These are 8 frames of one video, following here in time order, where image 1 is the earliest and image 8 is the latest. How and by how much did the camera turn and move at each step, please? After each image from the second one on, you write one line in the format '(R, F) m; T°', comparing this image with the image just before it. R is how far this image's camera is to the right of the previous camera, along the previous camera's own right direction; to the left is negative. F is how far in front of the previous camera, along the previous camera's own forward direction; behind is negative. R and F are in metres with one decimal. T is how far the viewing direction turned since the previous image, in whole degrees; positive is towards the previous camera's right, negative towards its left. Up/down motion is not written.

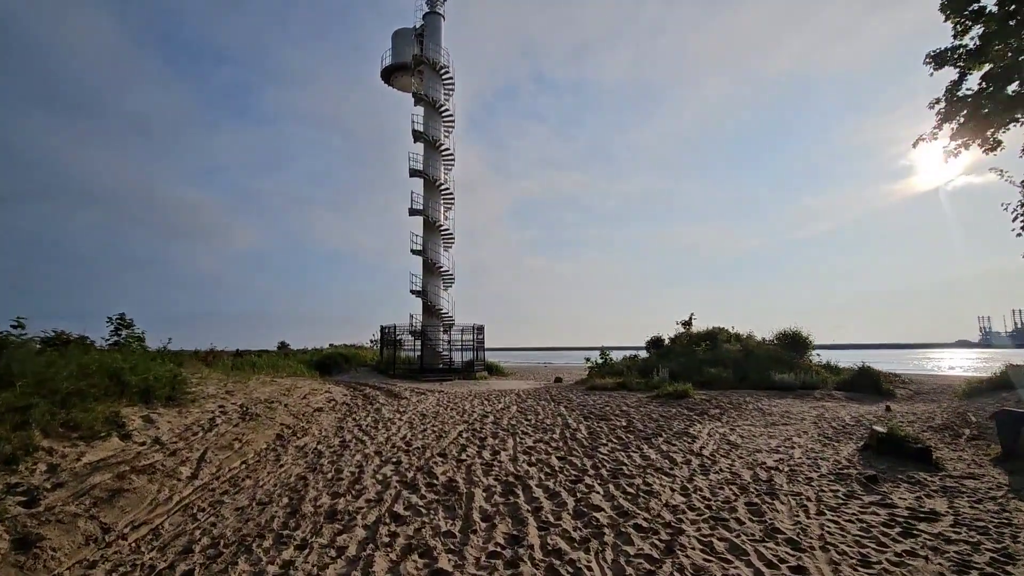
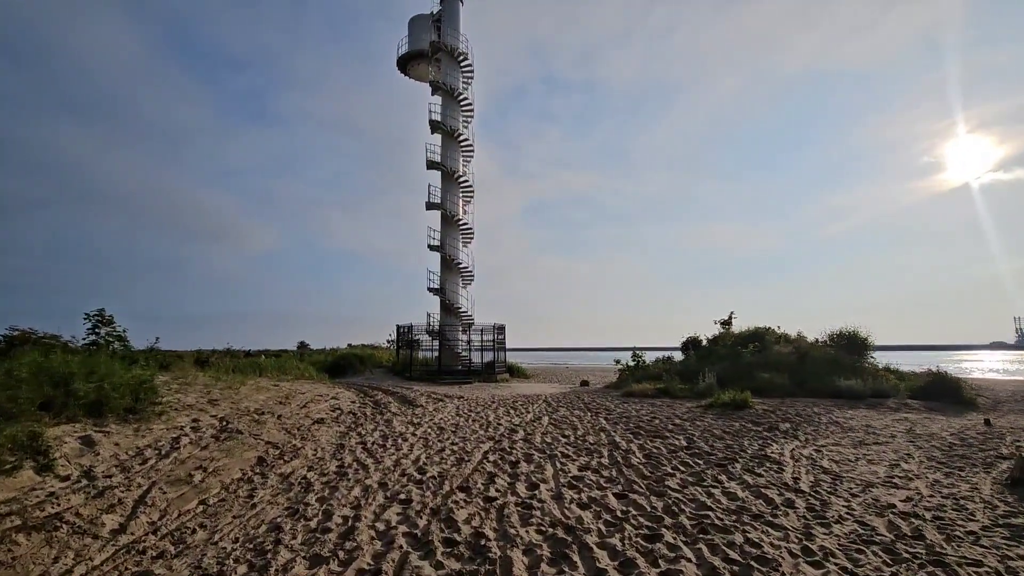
(-0.3, +1.9) m; -2°
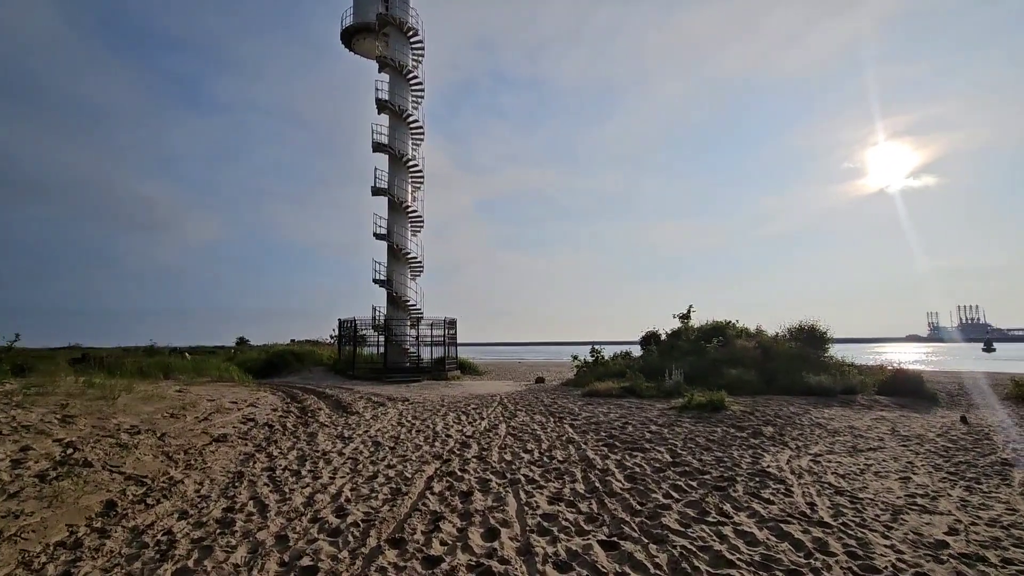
(0.0, +1.7) m; +5°
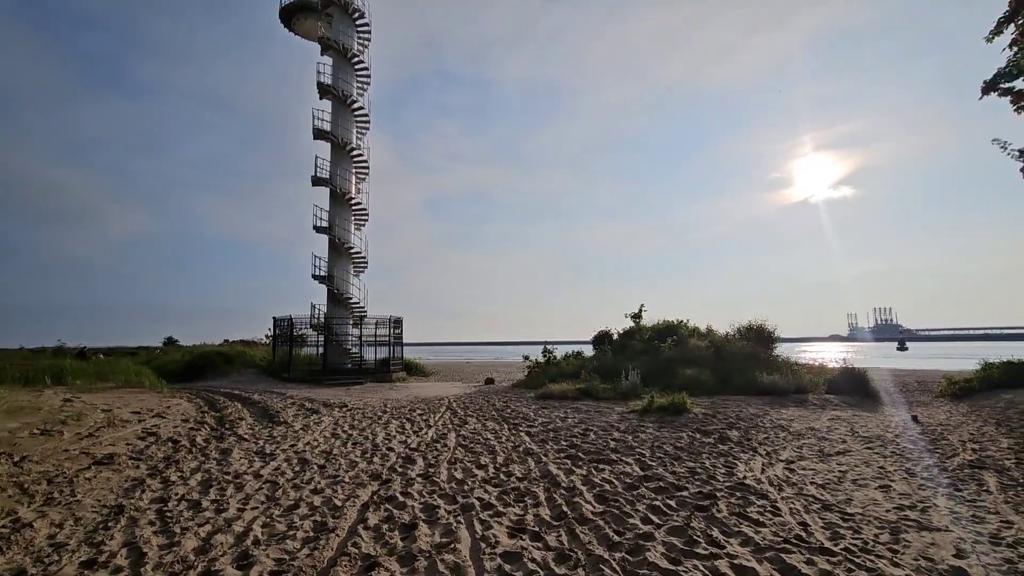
(-0.1, +1.0) m; +6°
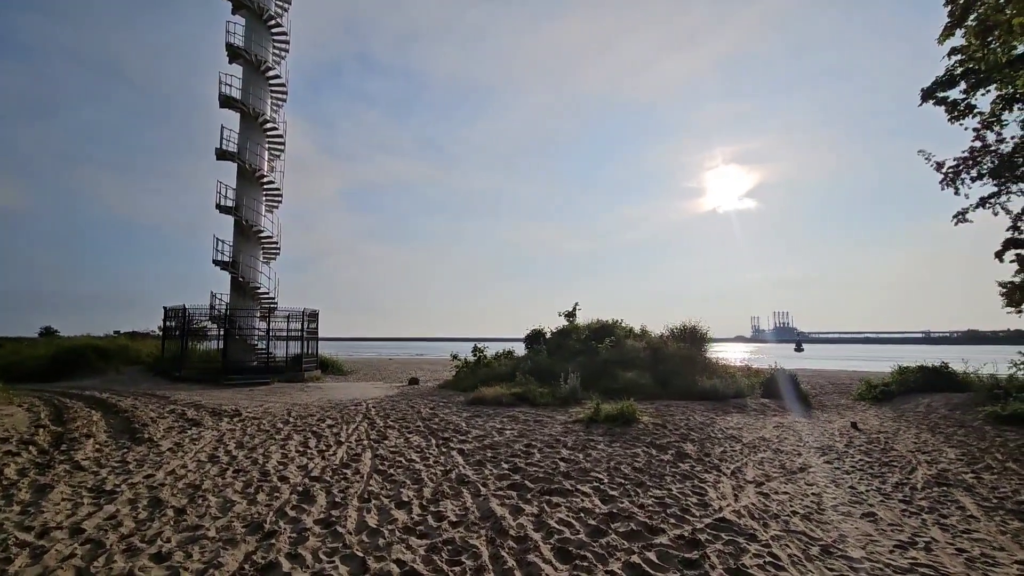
(-0.1, +1.5) m; +8°
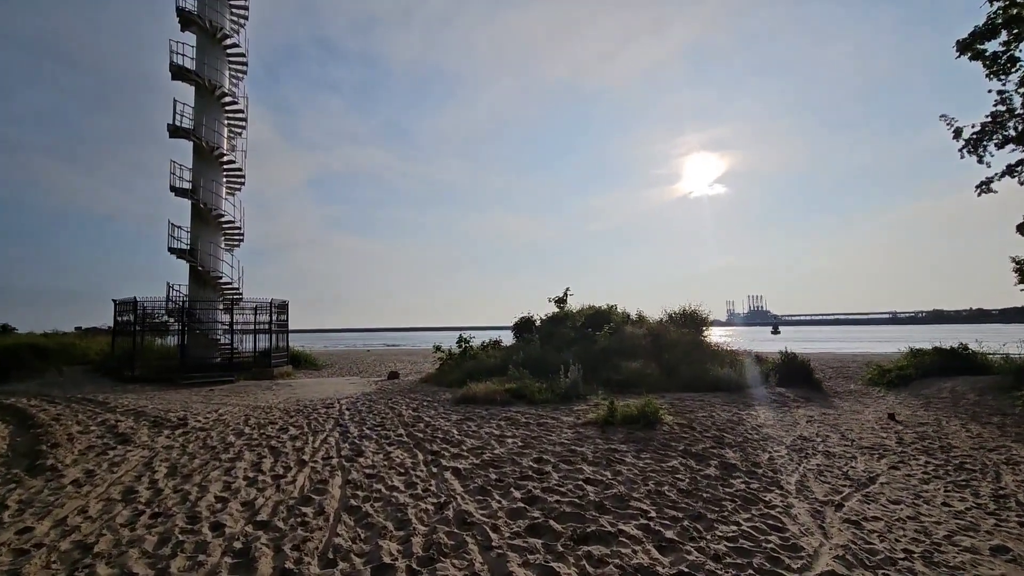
(-0.3, +1.7) m; +2°
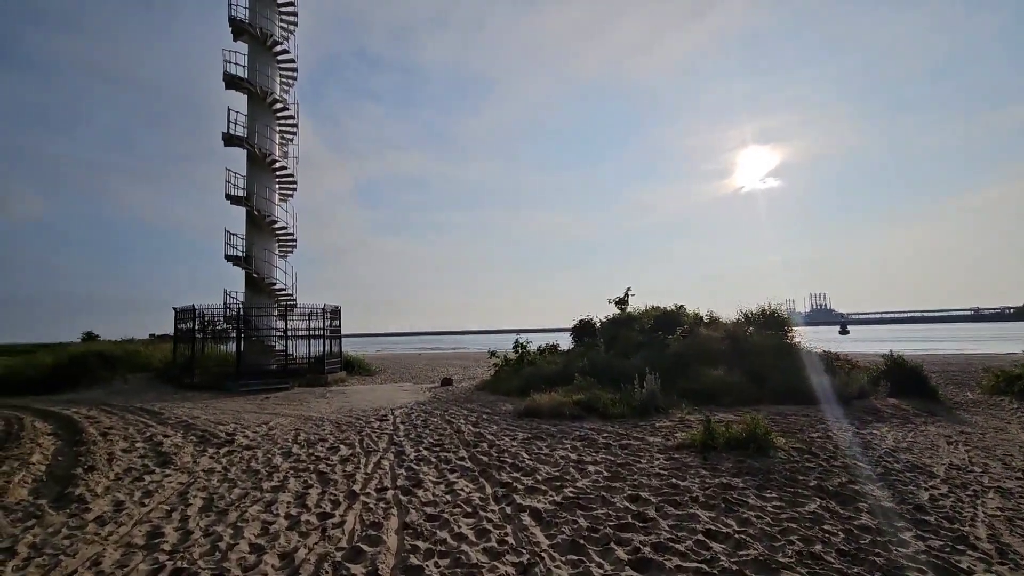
(-0.4, +1.2) m; -5°
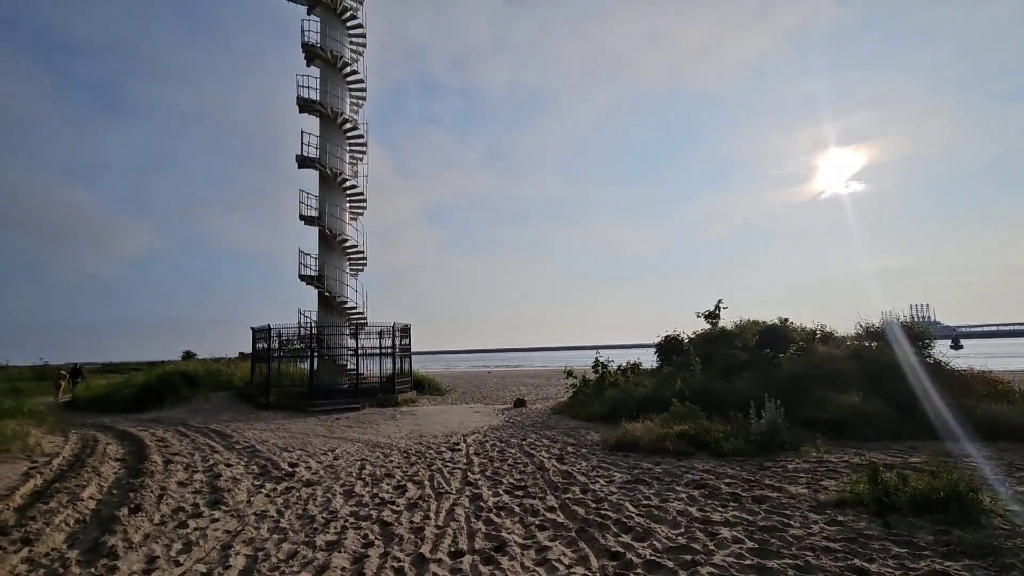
(-0.4, +1.3) m; -7°
